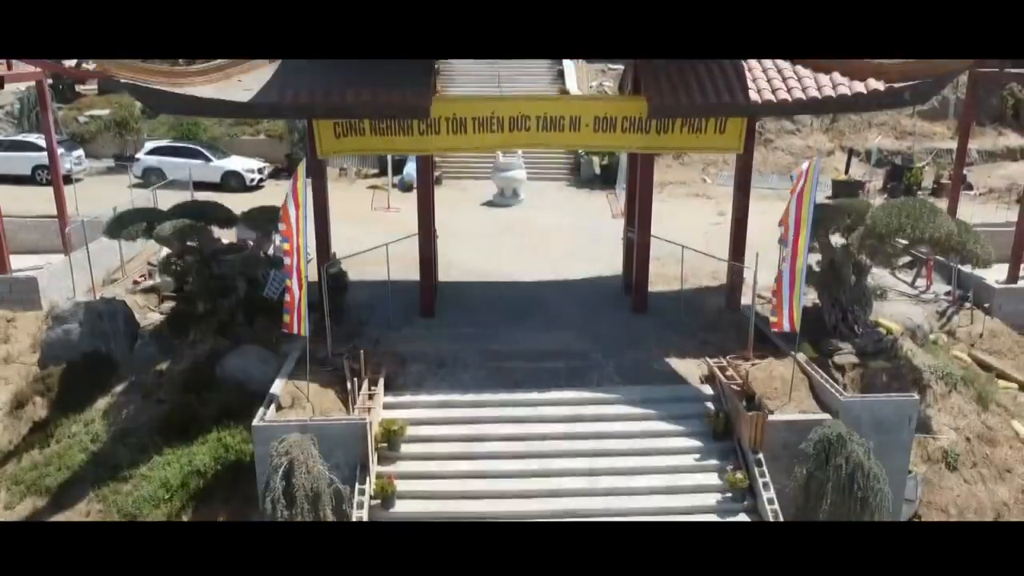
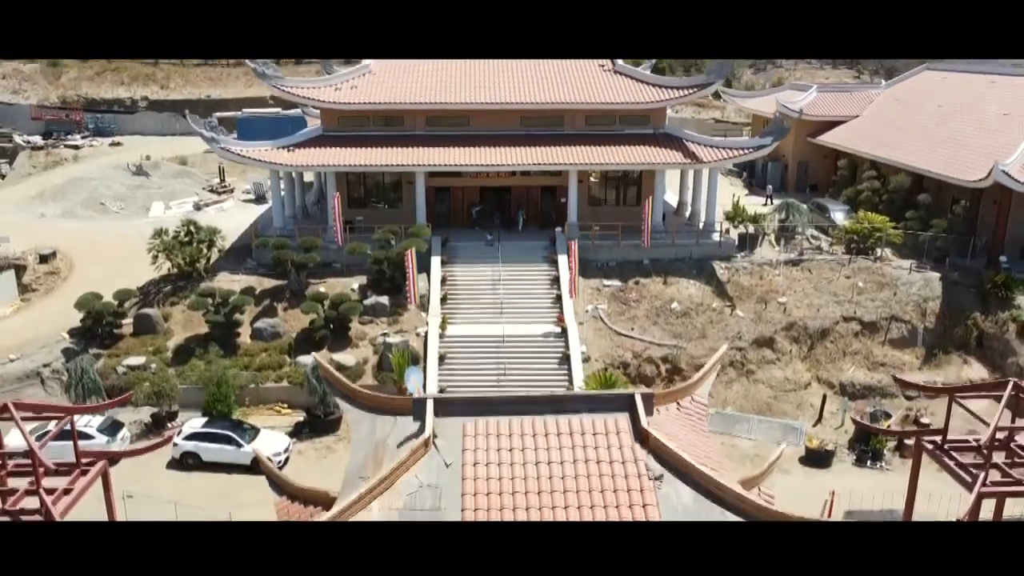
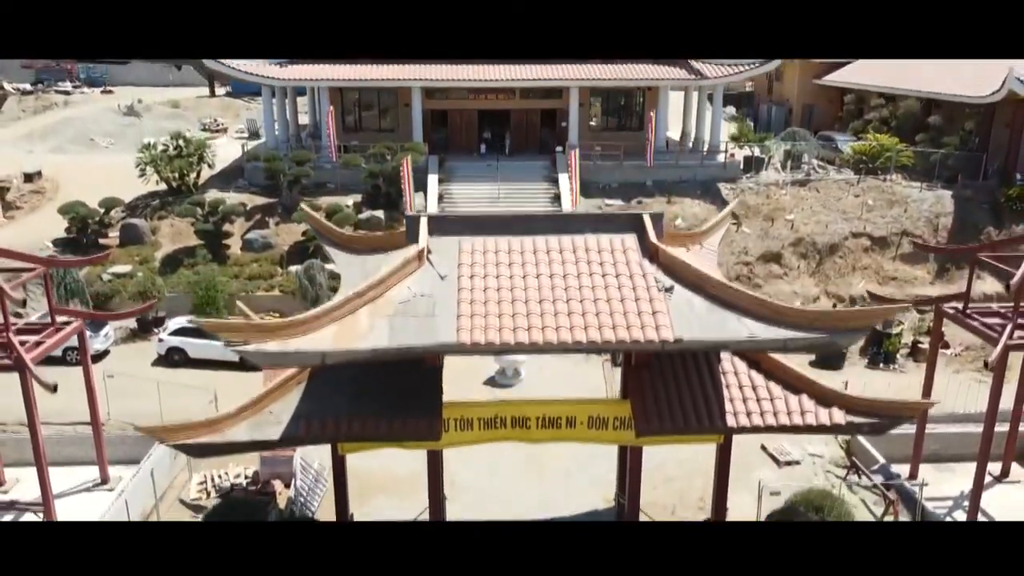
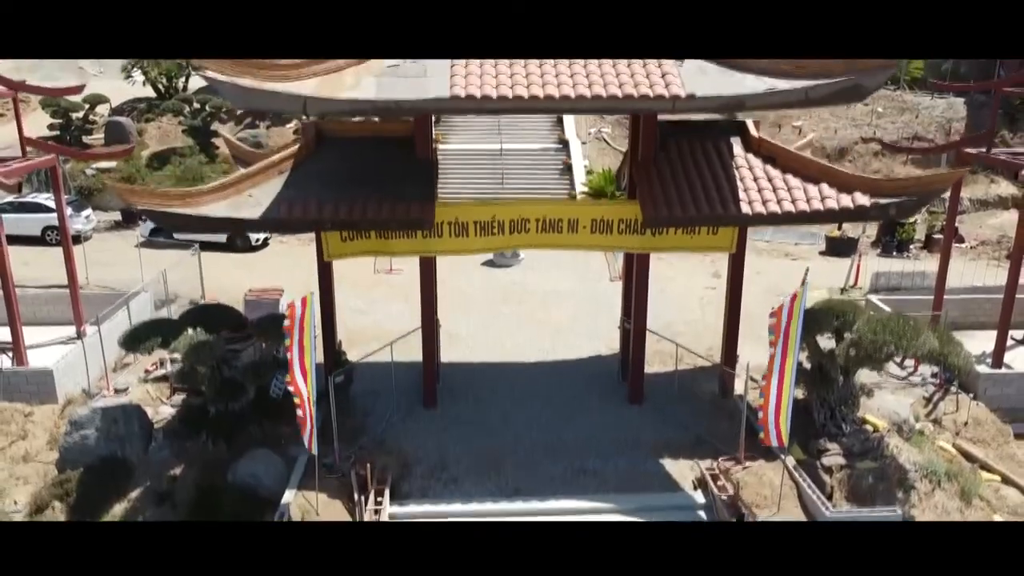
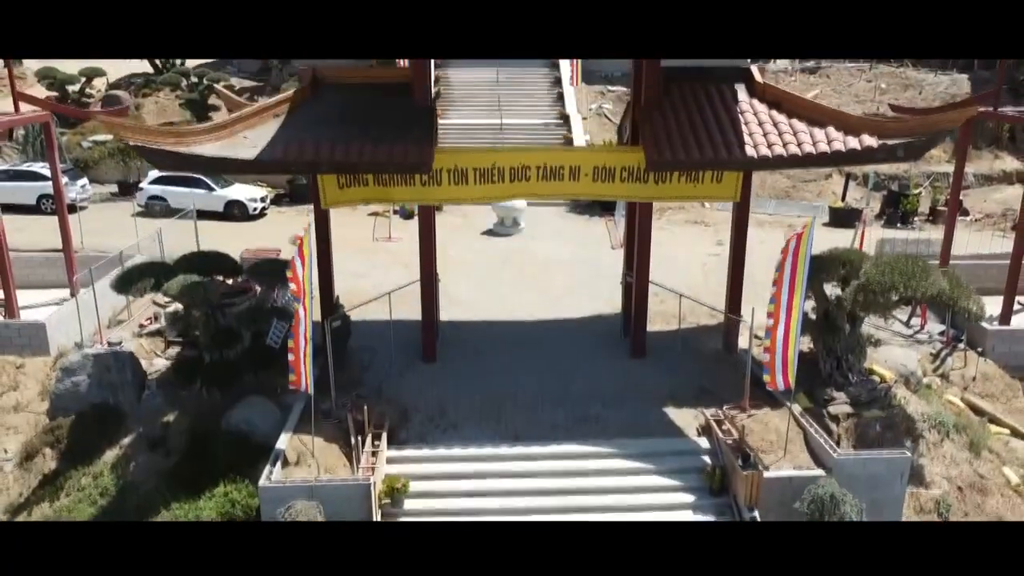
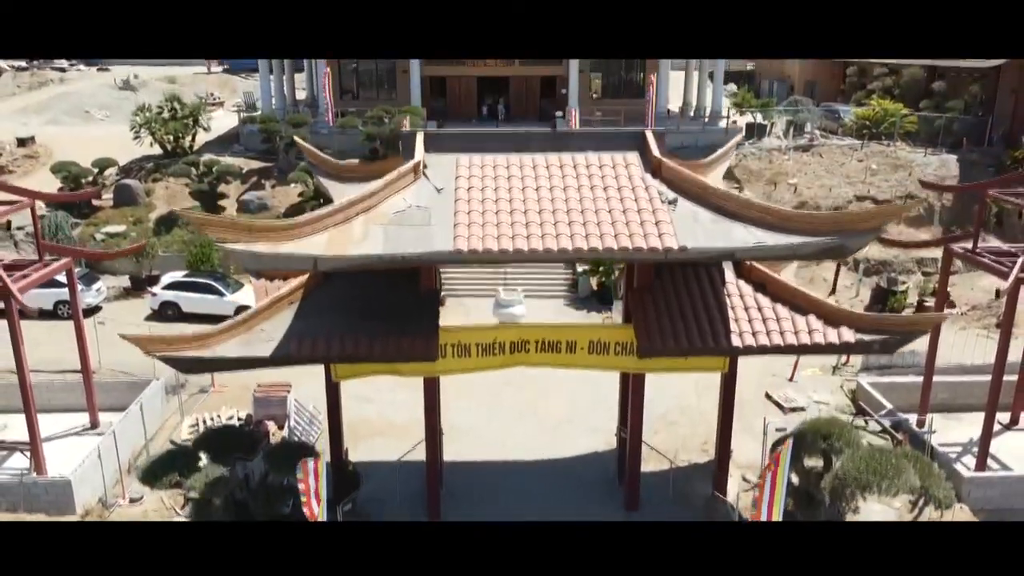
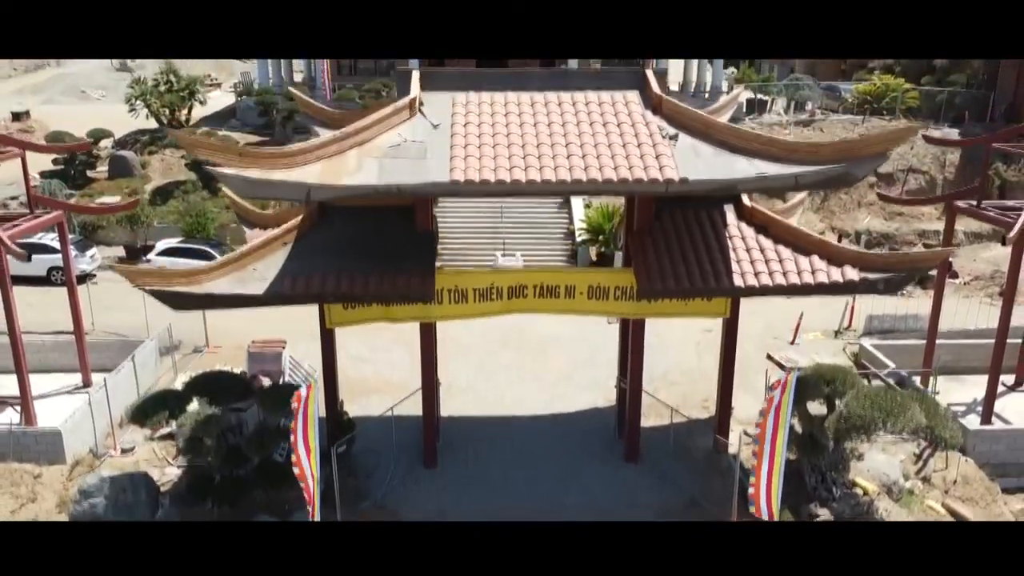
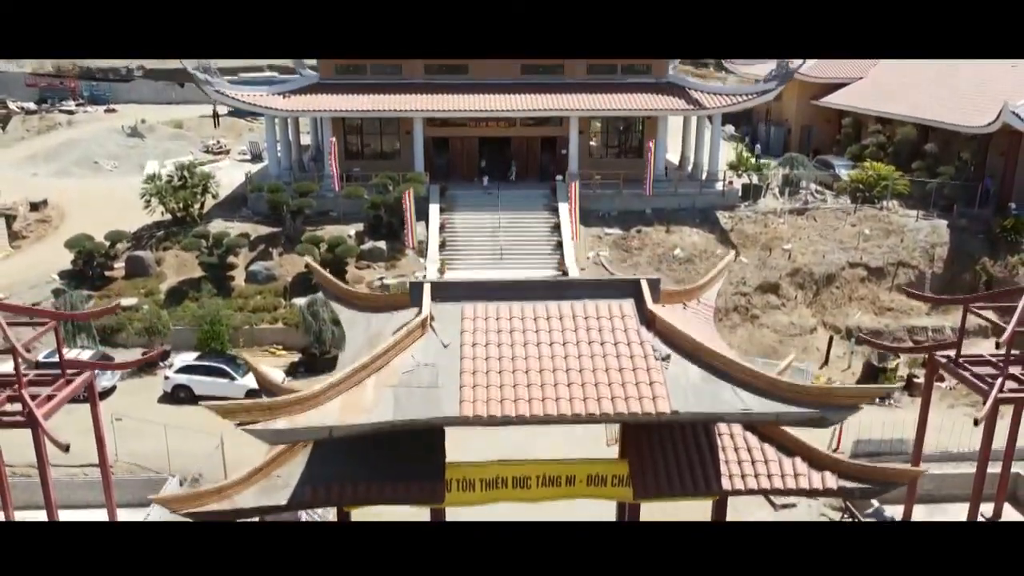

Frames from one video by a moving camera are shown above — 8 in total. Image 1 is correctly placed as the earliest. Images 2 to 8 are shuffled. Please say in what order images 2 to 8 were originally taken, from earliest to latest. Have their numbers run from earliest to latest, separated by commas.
5, 4, 7, 6, 3, 8, 2
